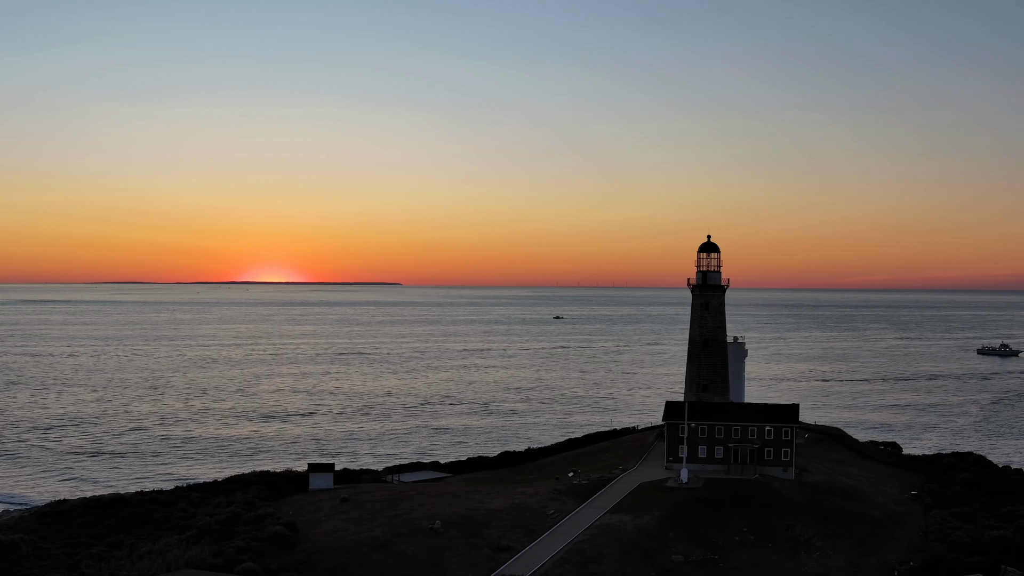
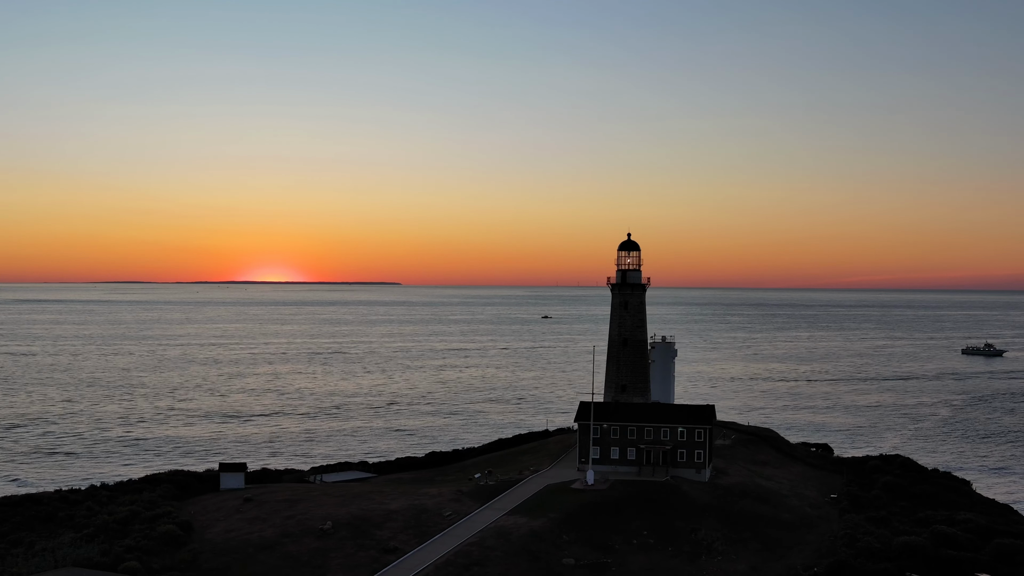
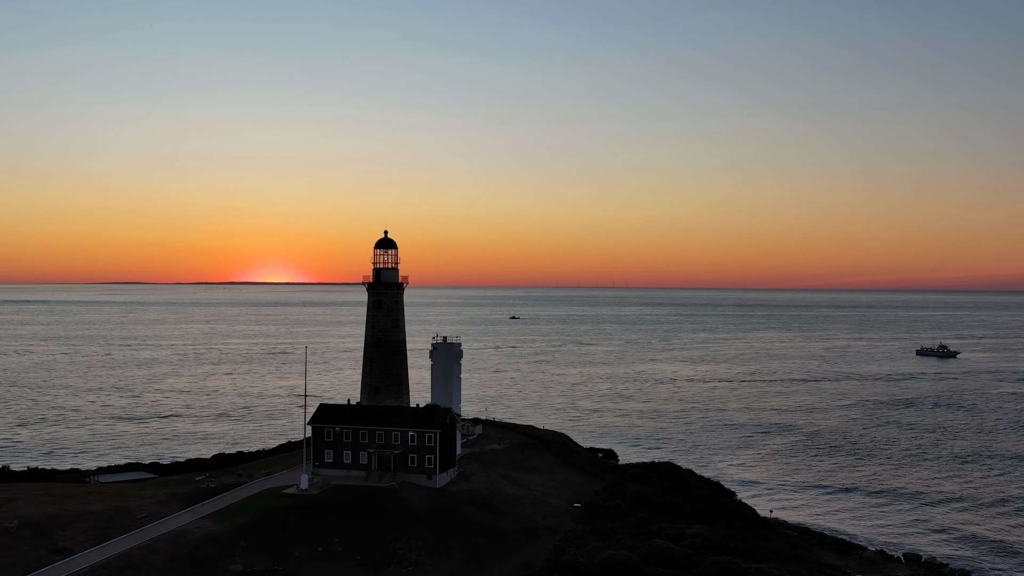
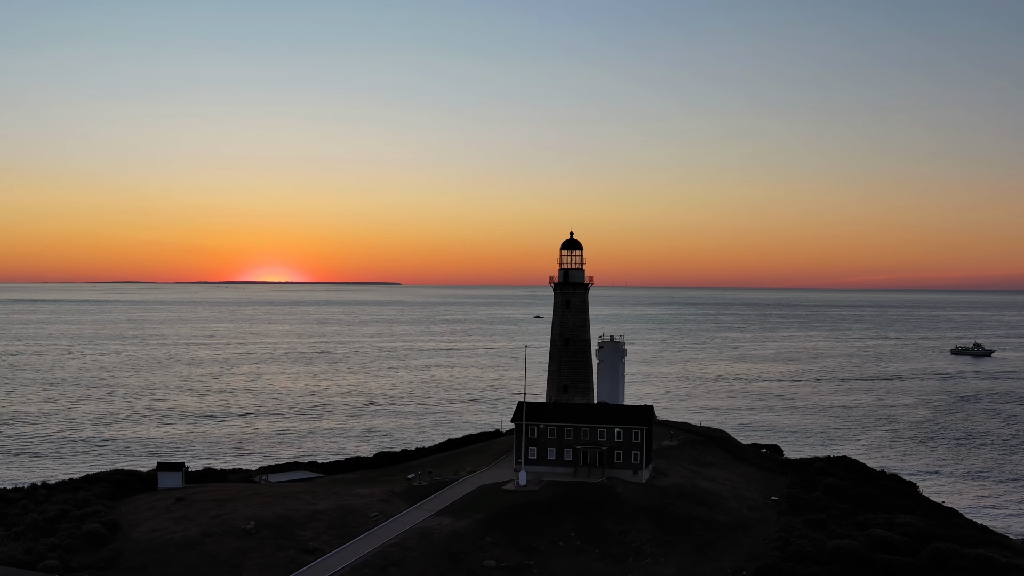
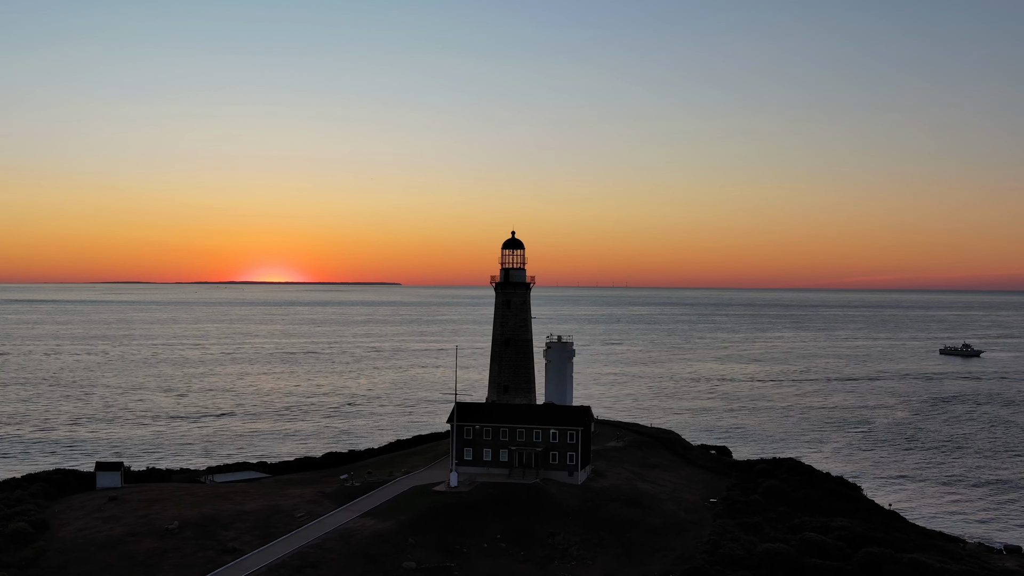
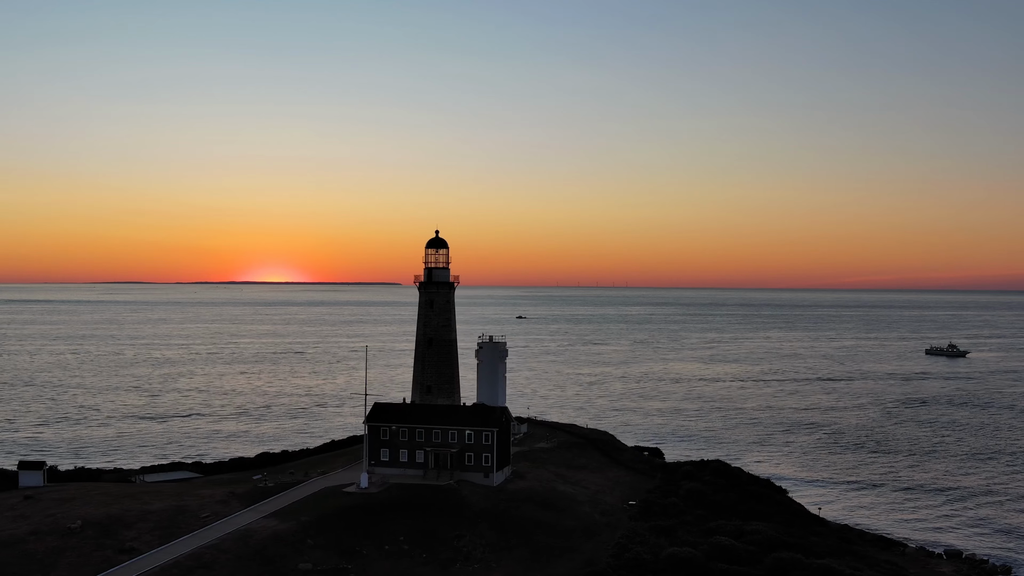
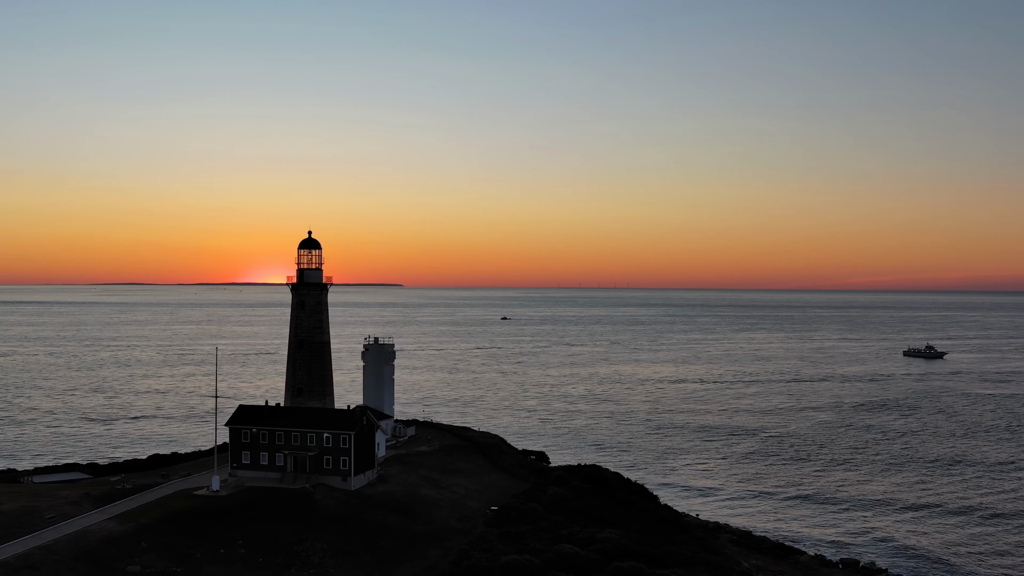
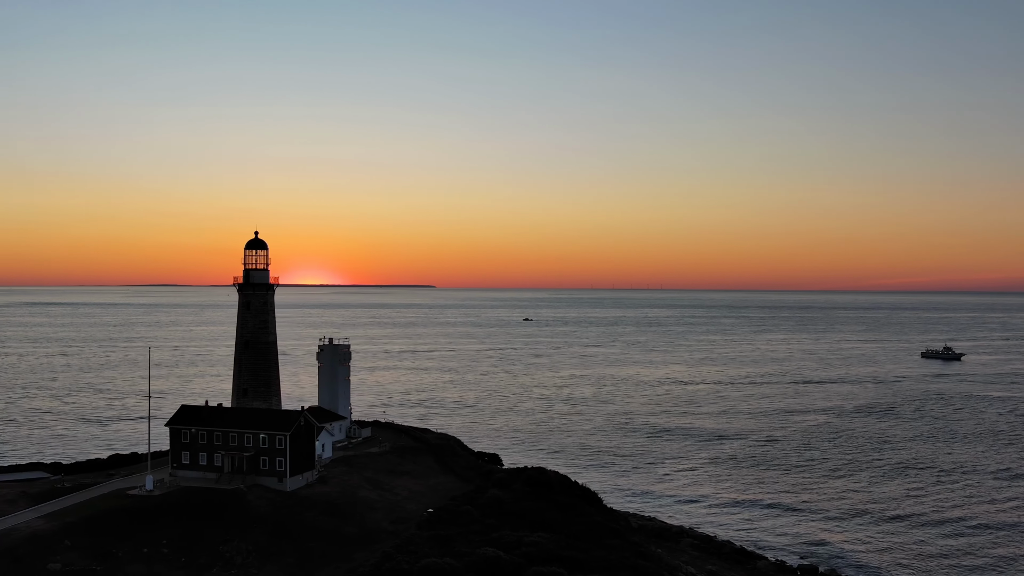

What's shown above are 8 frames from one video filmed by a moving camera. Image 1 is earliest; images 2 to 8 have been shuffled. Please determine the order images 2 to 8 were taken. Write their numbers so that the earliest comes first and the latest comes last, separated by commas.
2, 4, 5, 6, 3, 7, 8
